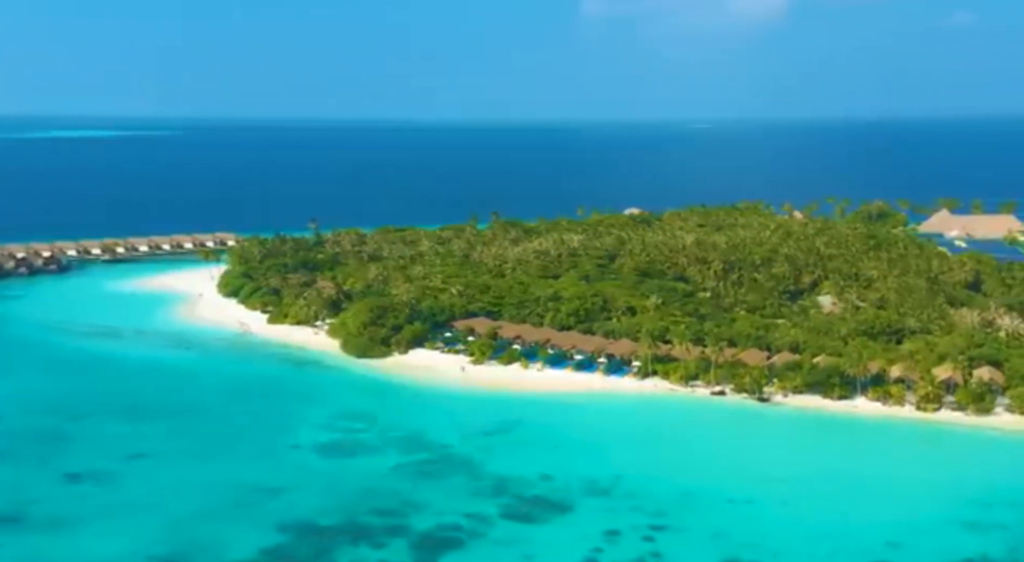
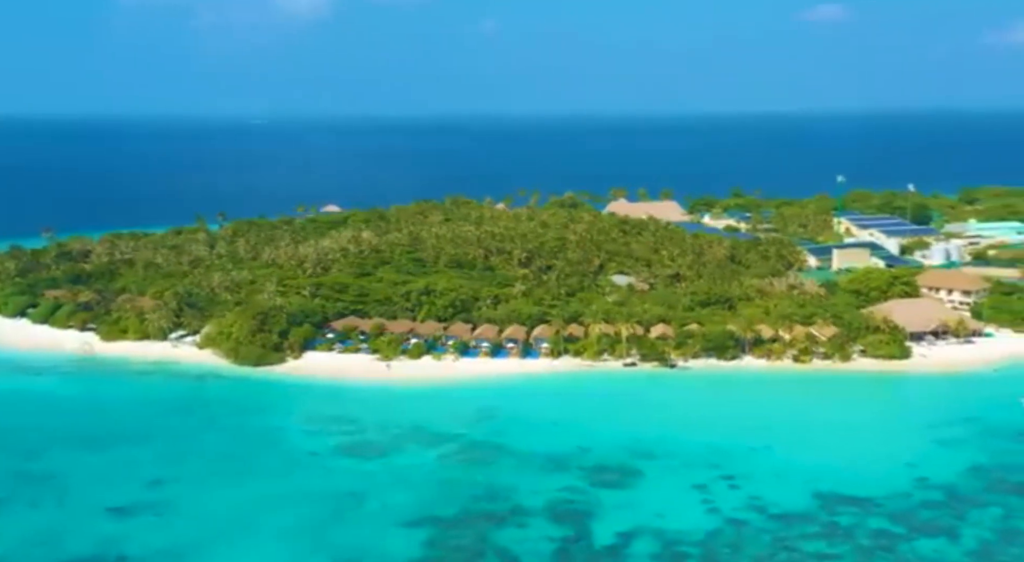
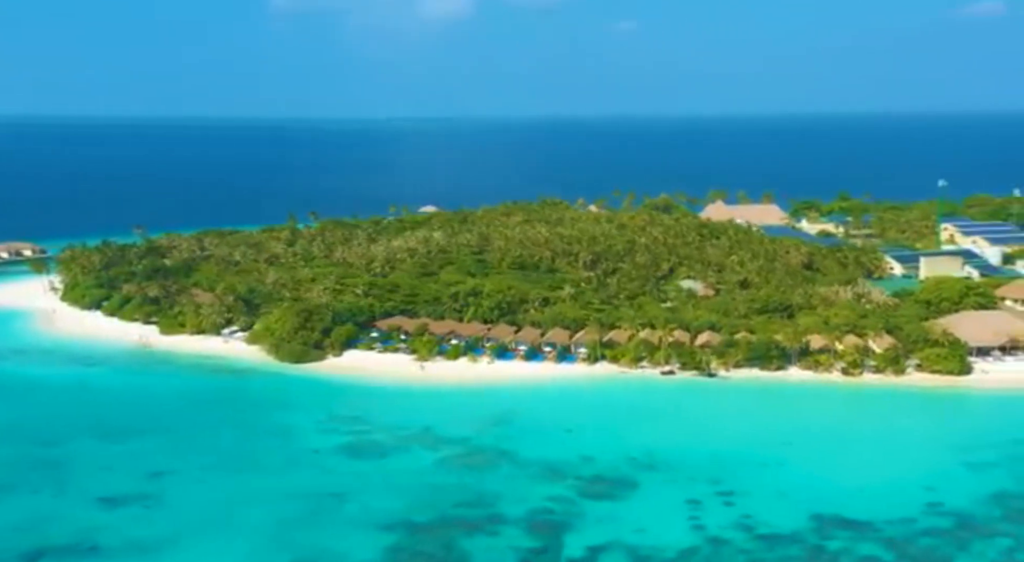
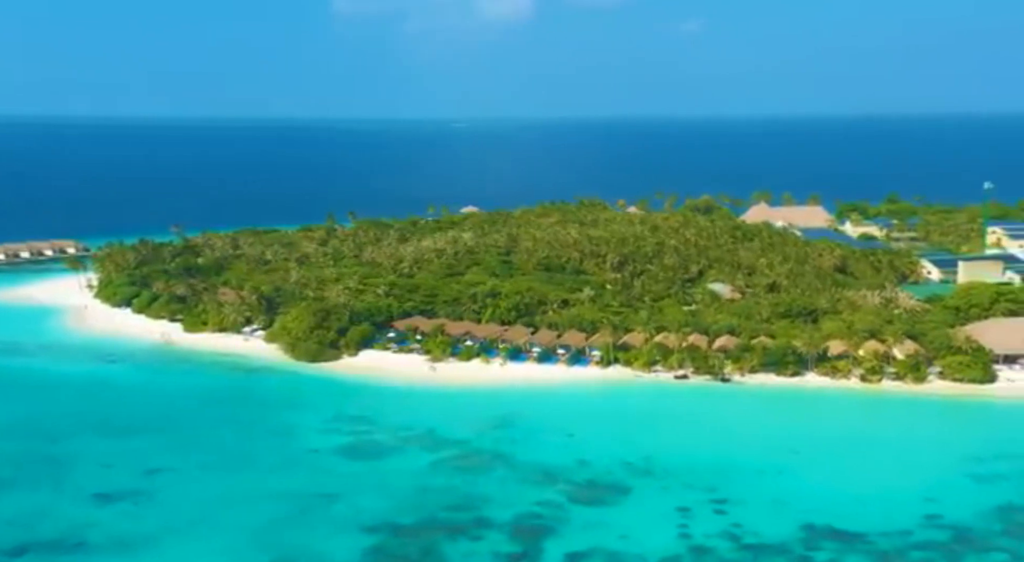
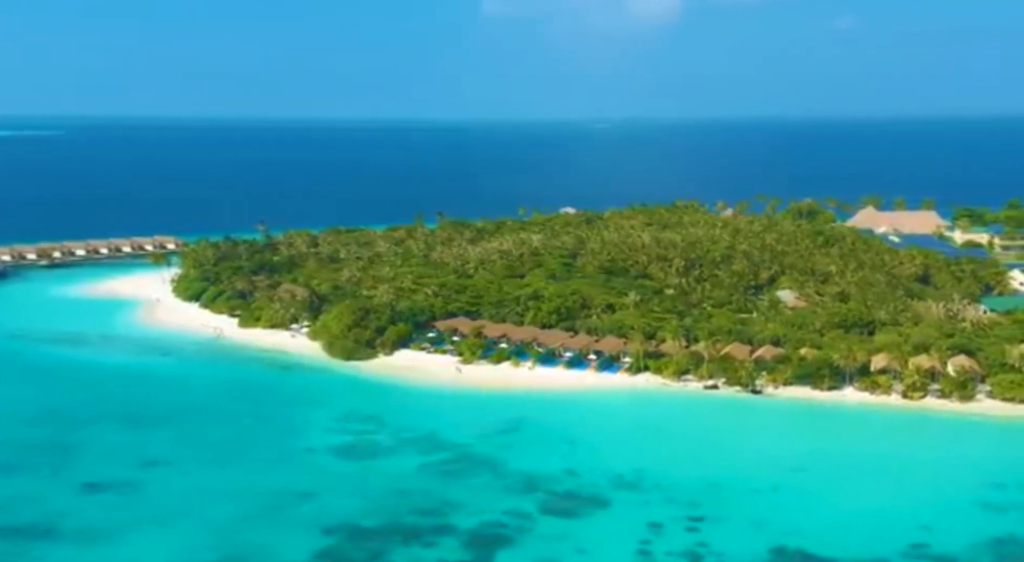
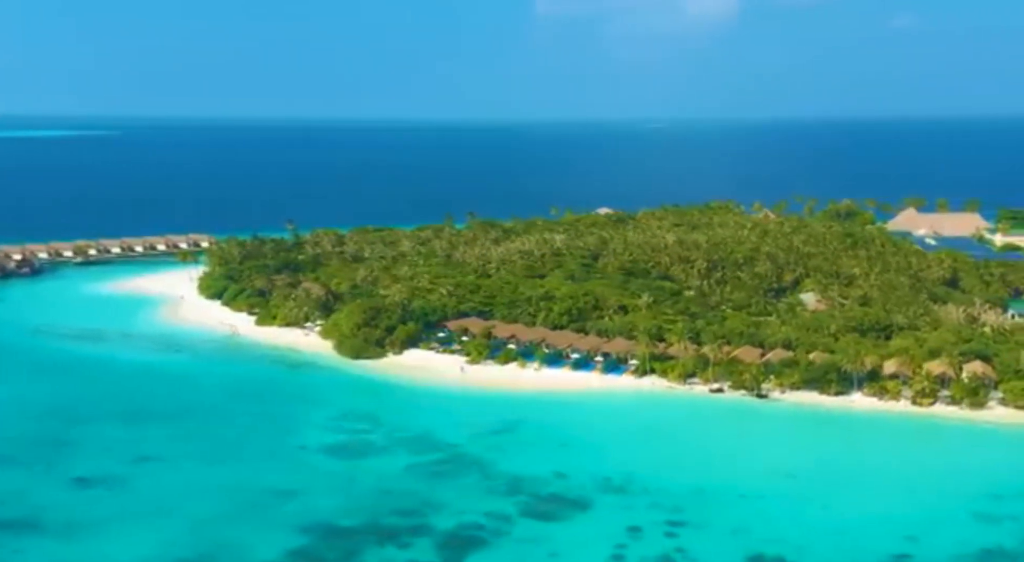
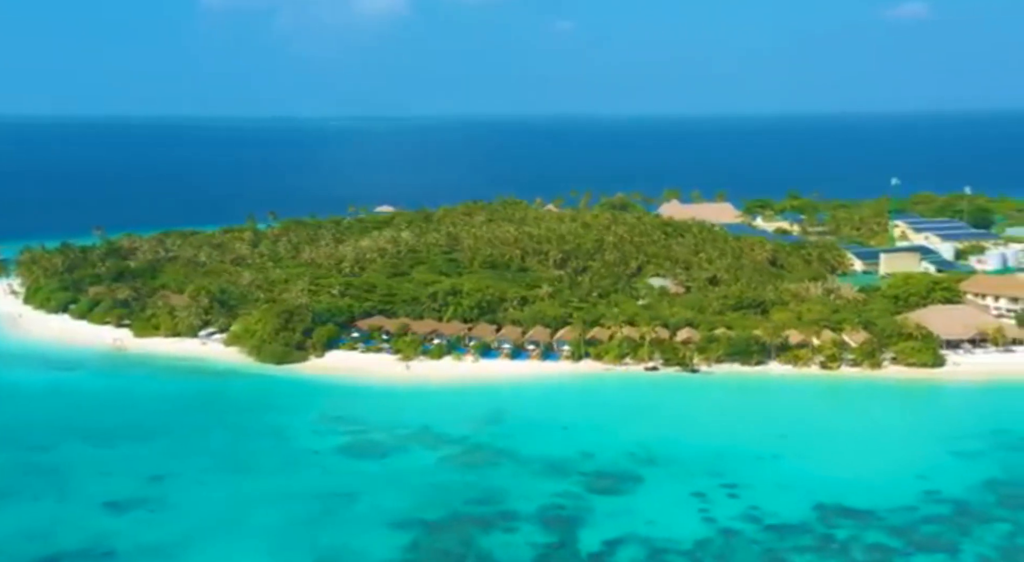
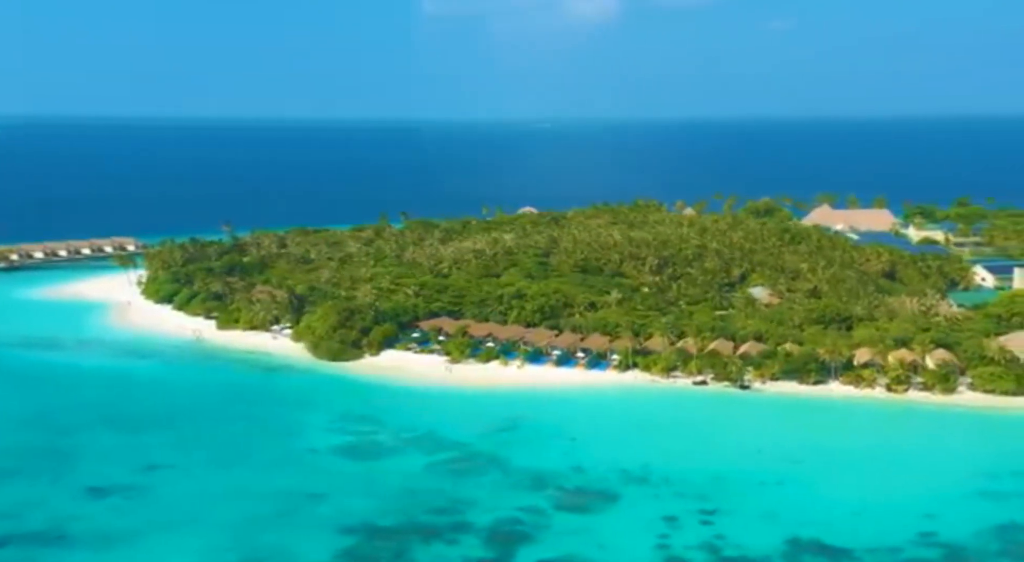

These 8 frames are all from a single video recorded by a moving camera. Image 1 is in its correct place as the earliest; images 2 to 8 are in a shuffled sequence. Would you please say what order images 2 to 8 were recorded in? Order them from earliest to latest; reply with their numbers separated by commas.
6, 5, 8, 4, 3, 7, 2
